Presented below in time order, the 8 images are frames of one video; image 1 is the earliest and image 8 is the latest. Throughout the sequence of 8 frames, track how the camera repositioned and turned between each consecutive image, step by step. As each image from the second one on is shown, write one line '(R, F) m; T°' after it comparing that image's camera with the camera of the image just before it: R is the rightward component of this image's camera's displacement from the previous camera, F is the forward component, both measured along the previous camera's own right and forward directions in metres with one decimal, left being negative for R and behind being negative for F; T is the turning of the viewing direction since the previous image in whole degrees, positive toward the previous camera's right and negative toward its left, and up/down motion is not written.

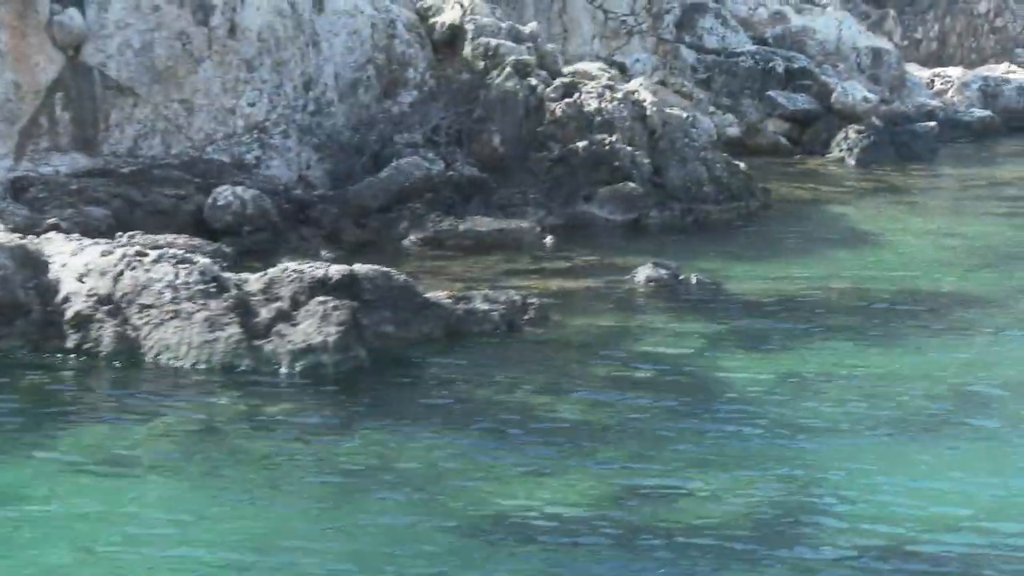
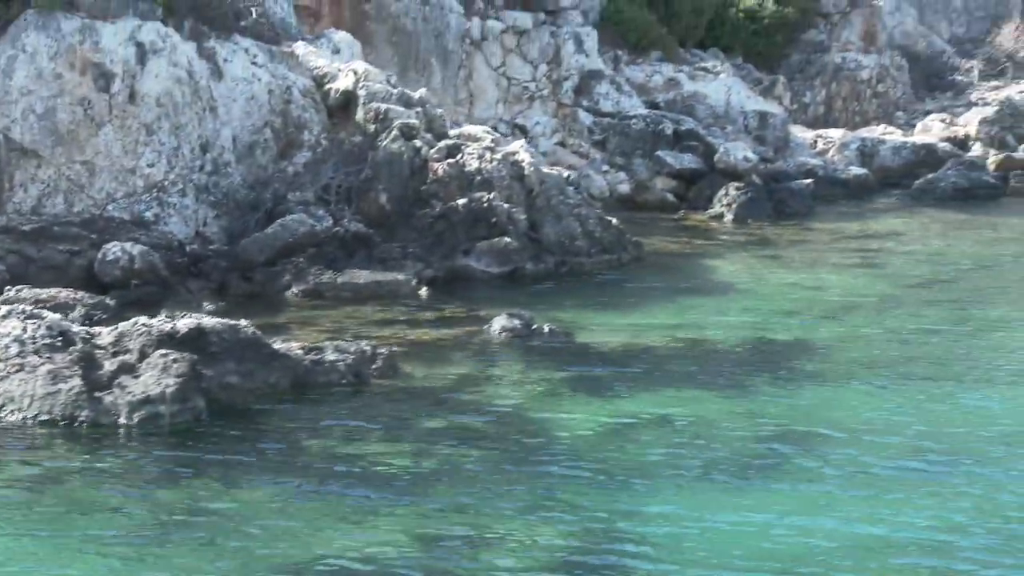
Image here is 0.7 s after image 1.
(+2.6, -0.7) m; +1°
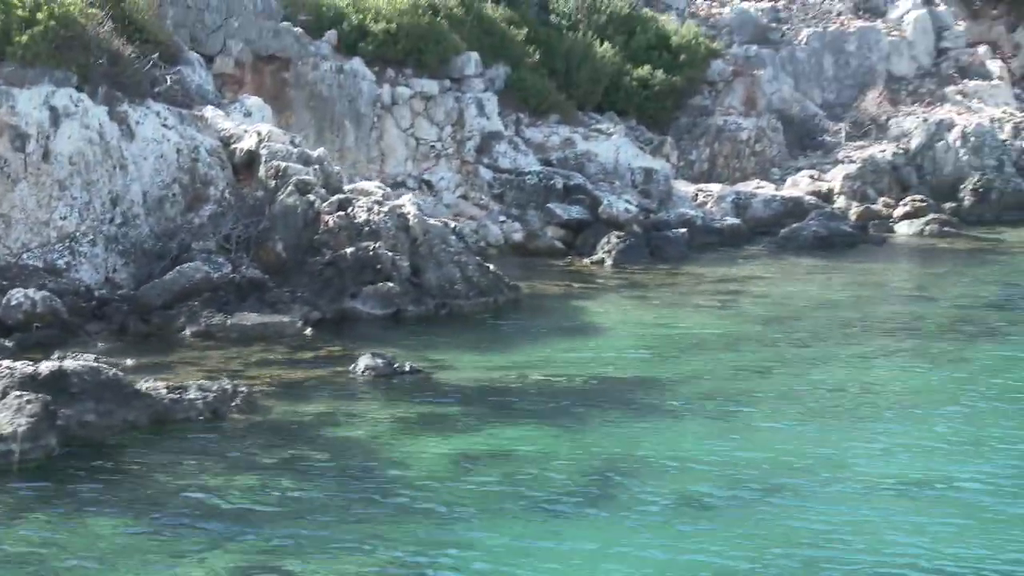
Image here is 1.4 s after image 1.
(+2.6, -1.5) m; +2°
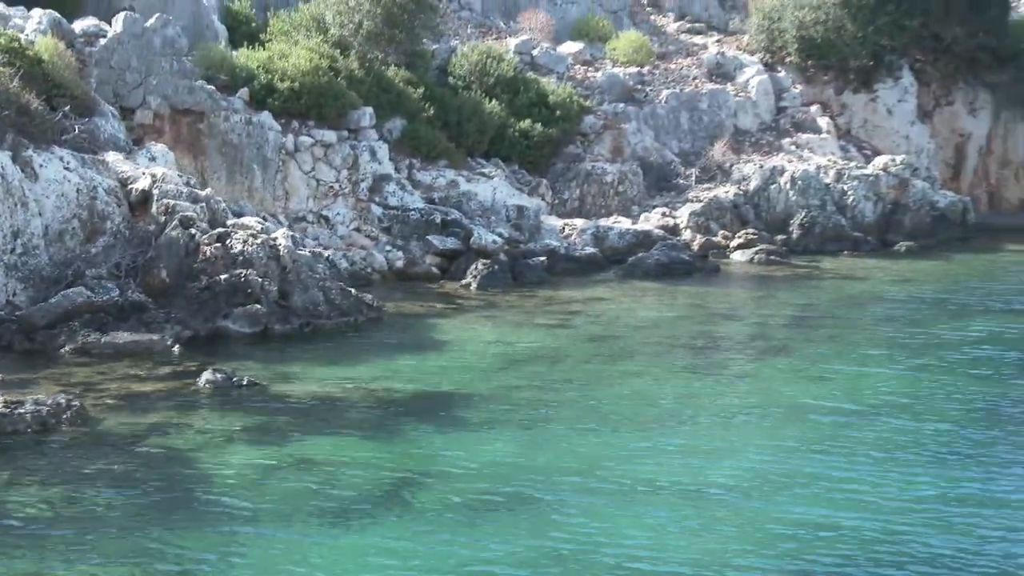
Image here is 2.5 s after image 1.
(+3.1, -3.1) m; +3°
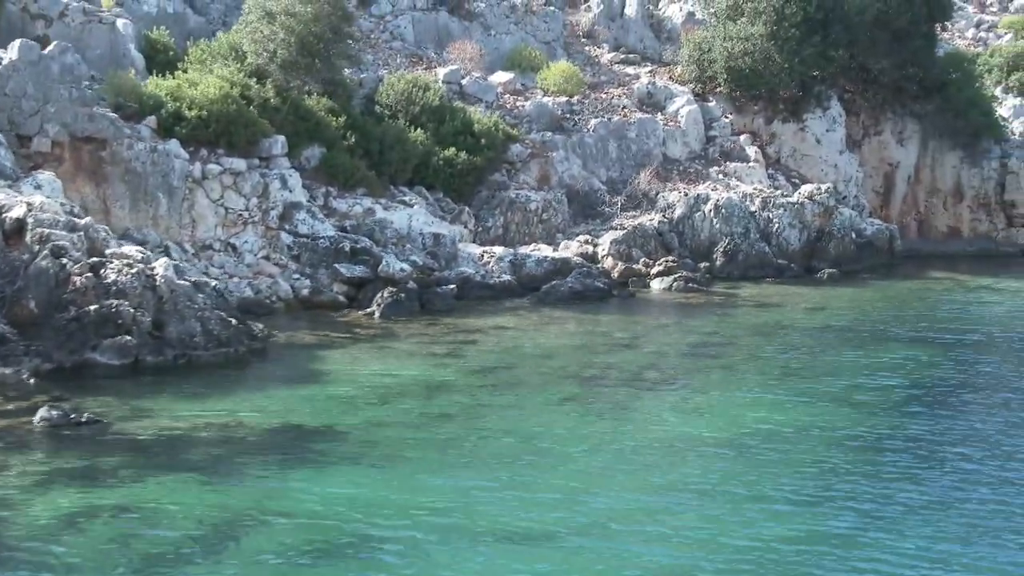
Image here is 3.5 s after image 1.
(+3.2, +0.2) m; +1°
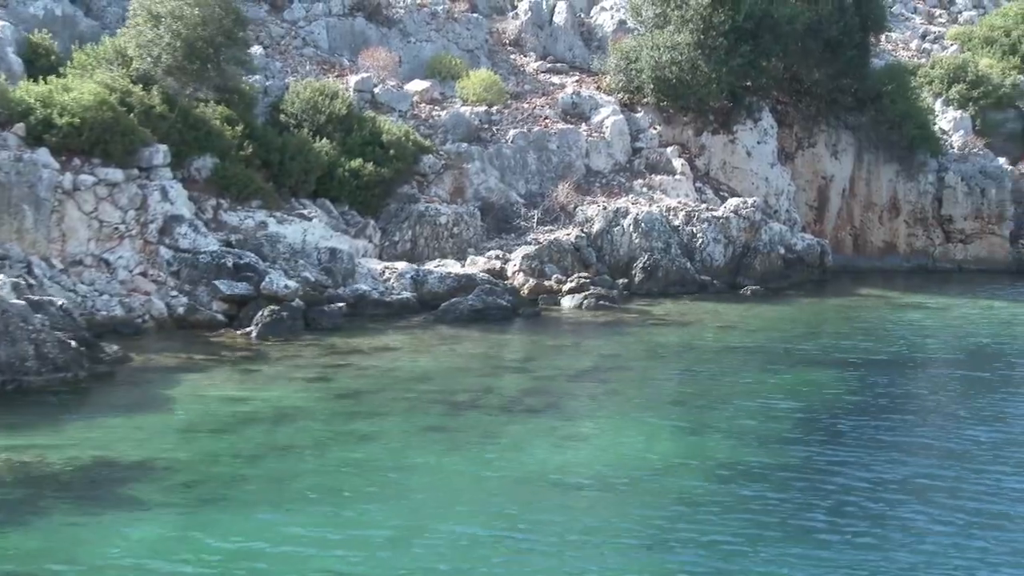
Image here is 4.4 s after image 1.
(+3.7, +1.3) m; +1°
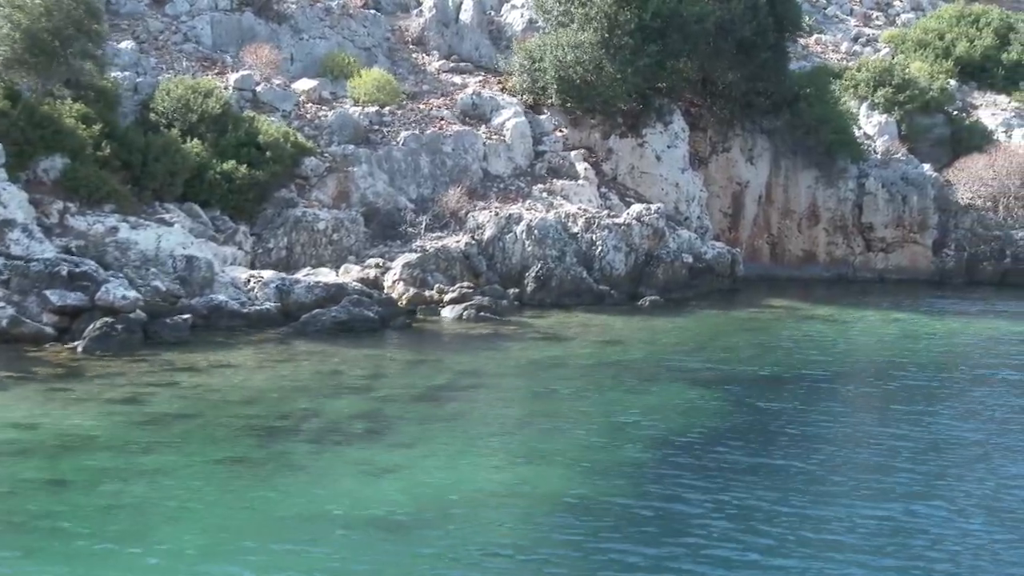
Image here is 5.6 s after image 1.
(+4.6, +1.6) m; +1°
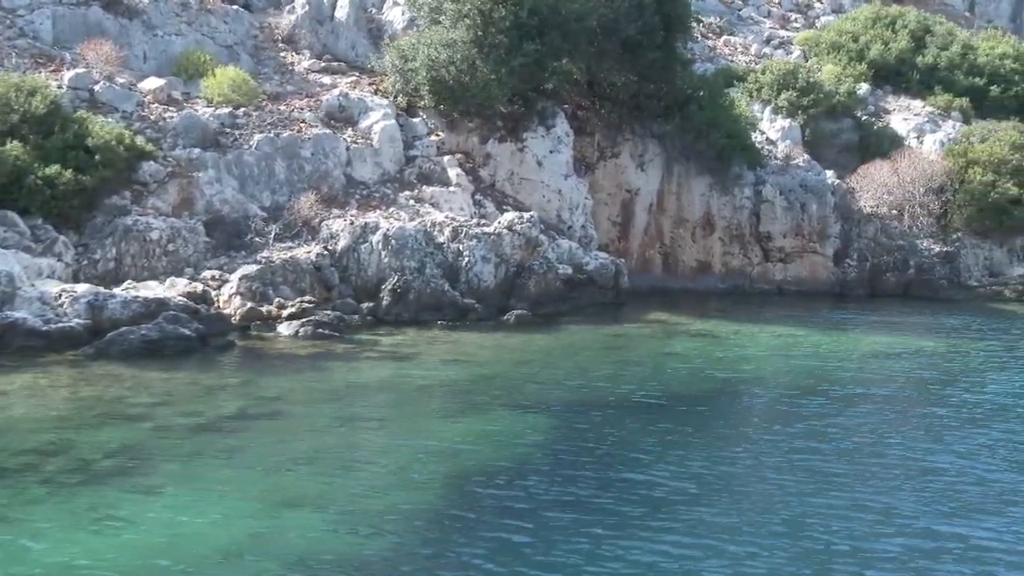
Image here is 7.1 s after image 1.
(+5.3, +1.9) m; +1°
